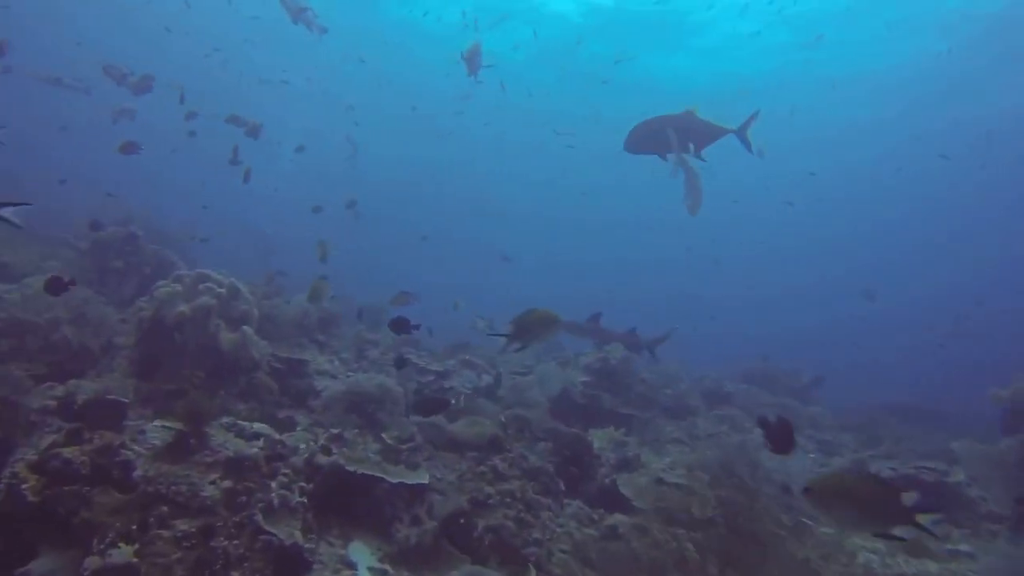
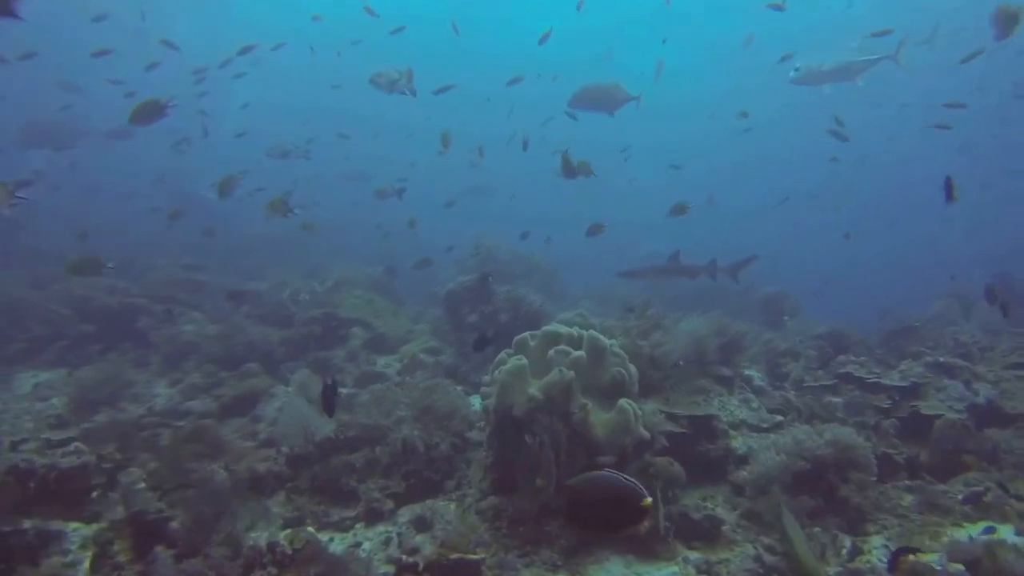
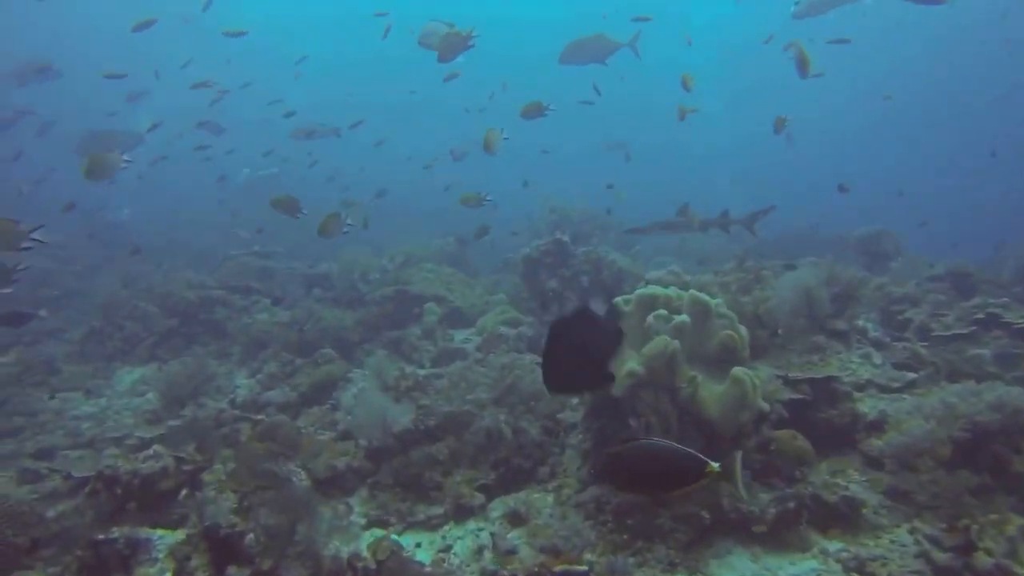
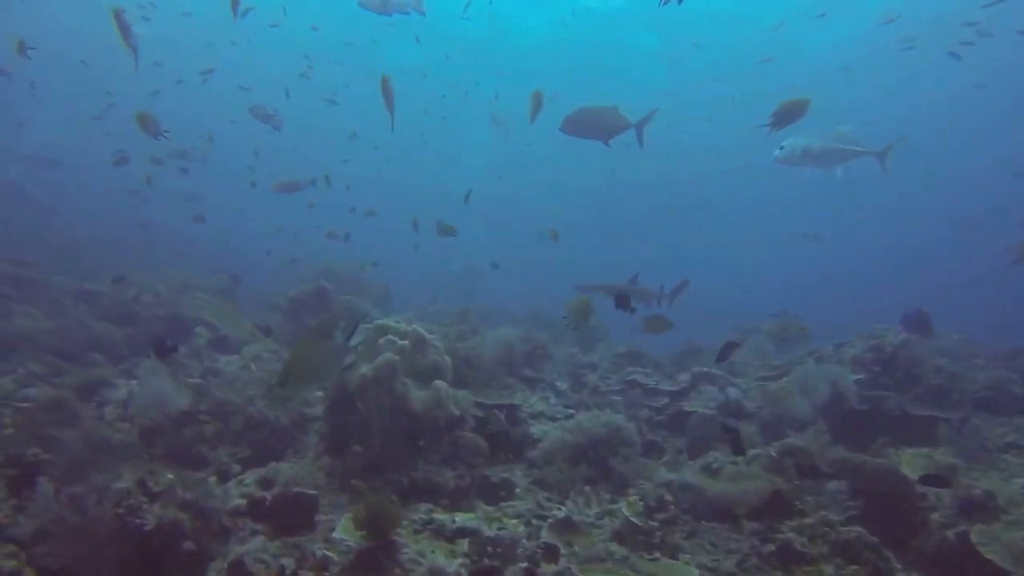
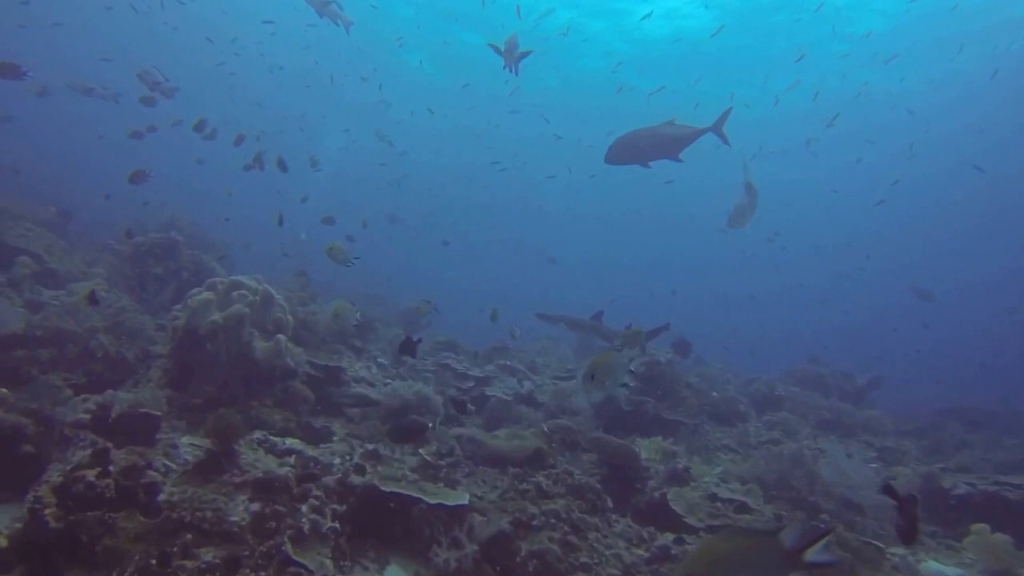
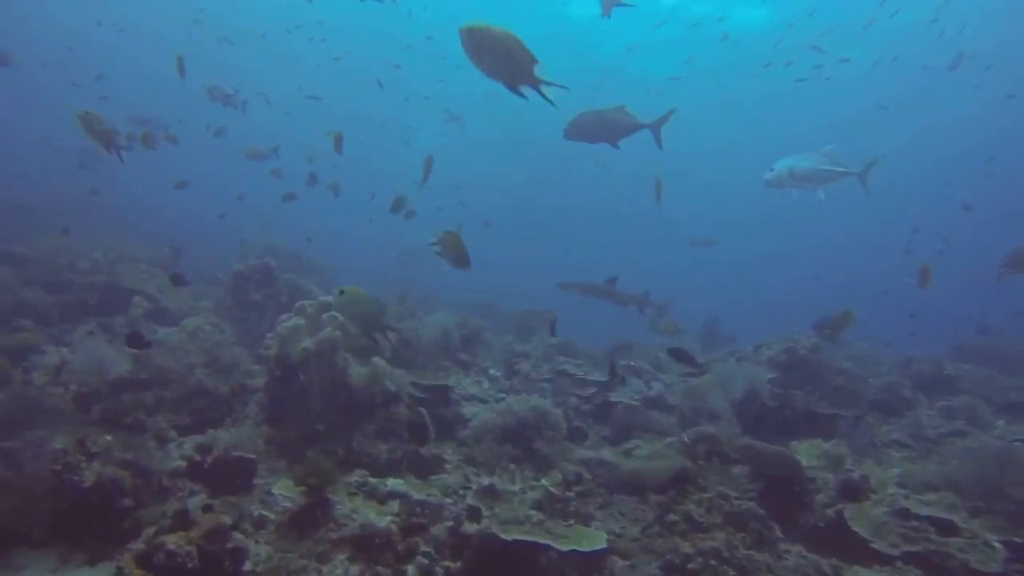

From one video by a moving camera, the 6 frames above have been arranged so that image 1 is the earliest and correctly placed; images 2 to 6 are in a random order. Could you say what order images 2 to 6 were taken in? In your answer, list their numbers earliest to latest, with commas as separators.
5, 6, 4, 2, 3
